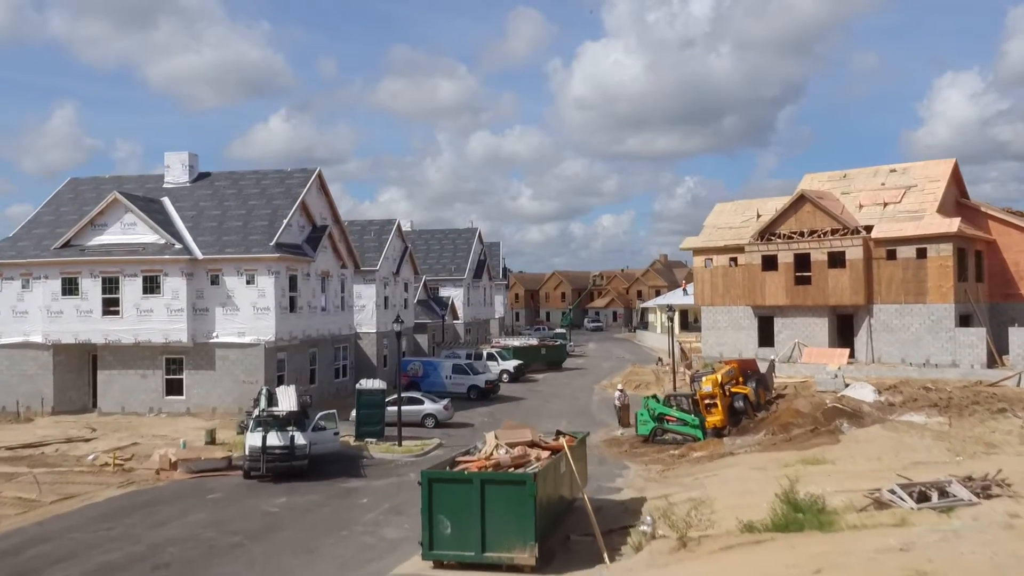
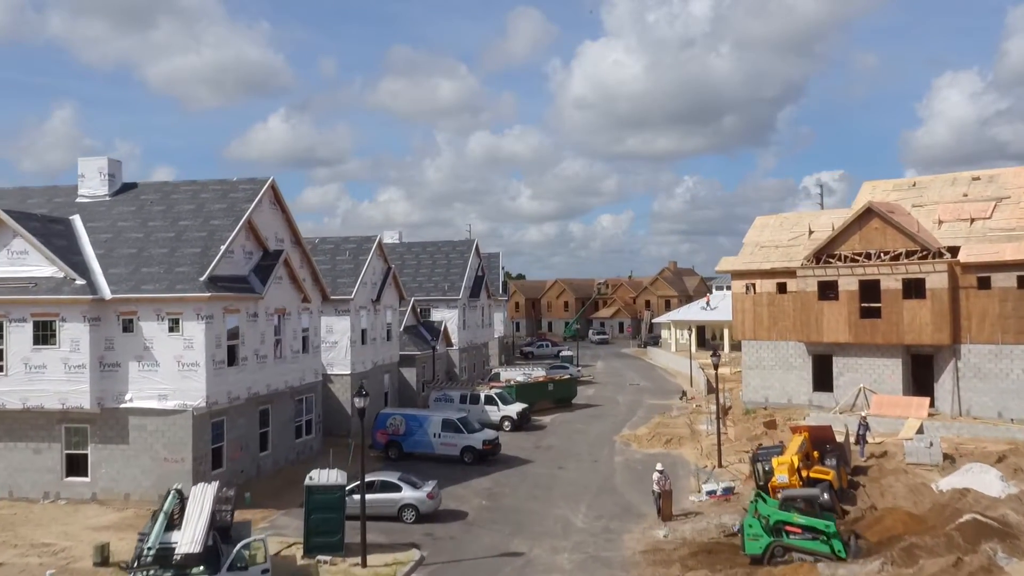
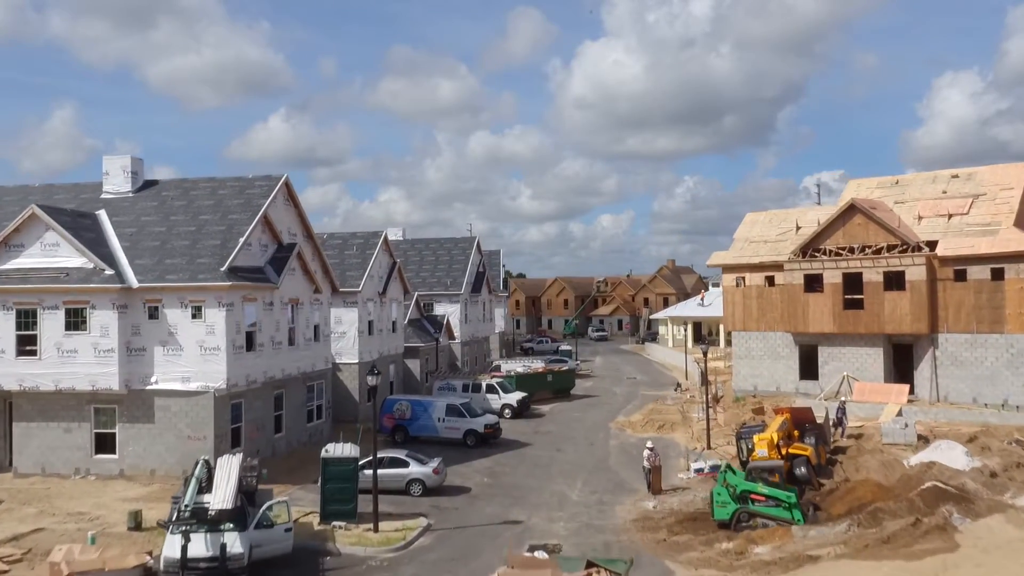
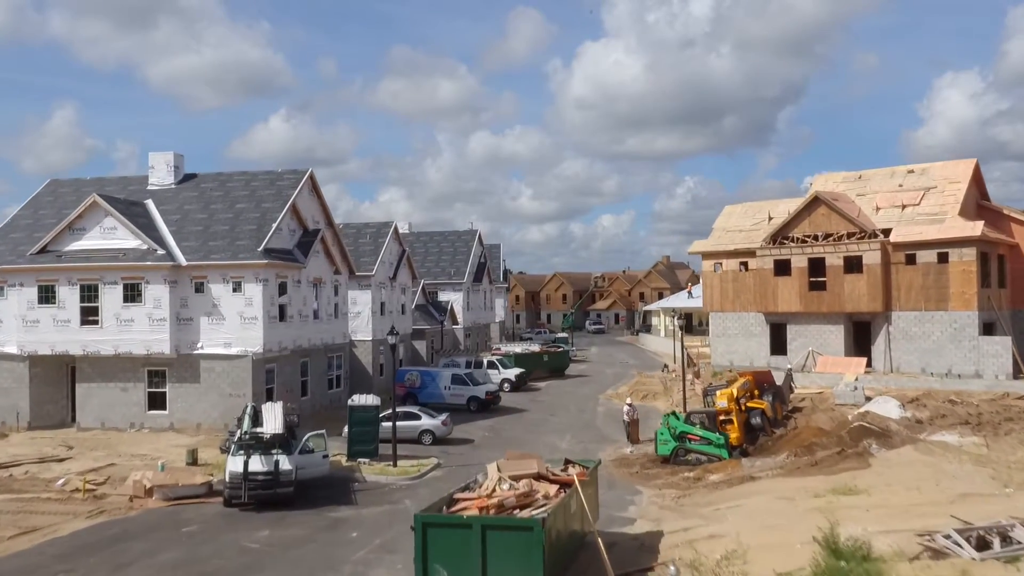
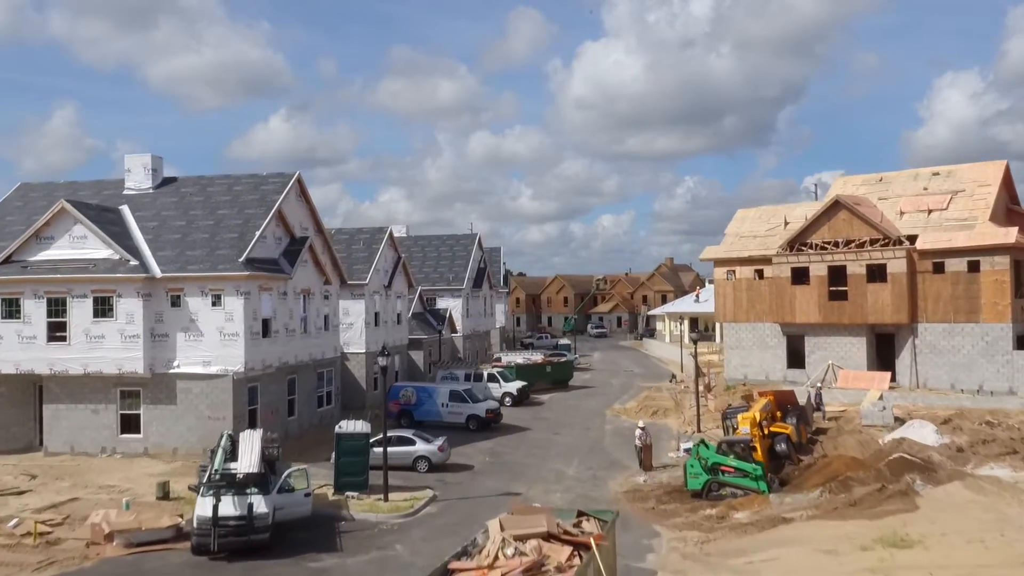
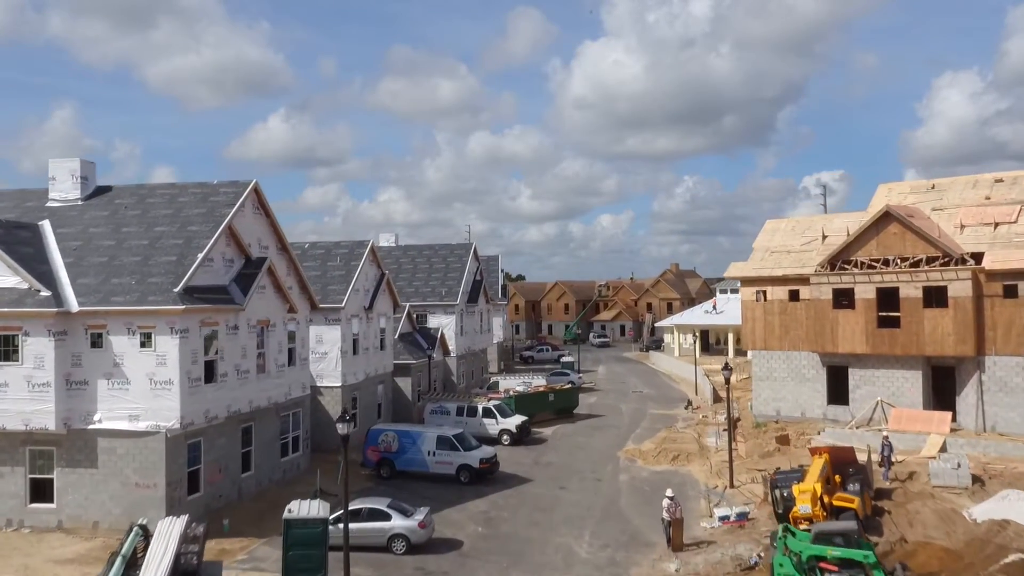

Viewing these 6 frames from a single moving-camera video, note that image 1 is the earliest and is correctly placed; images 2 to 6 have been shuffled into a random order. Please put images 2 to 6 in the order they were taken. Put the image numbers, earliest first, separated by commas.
4, 5, 3, 2, 6
